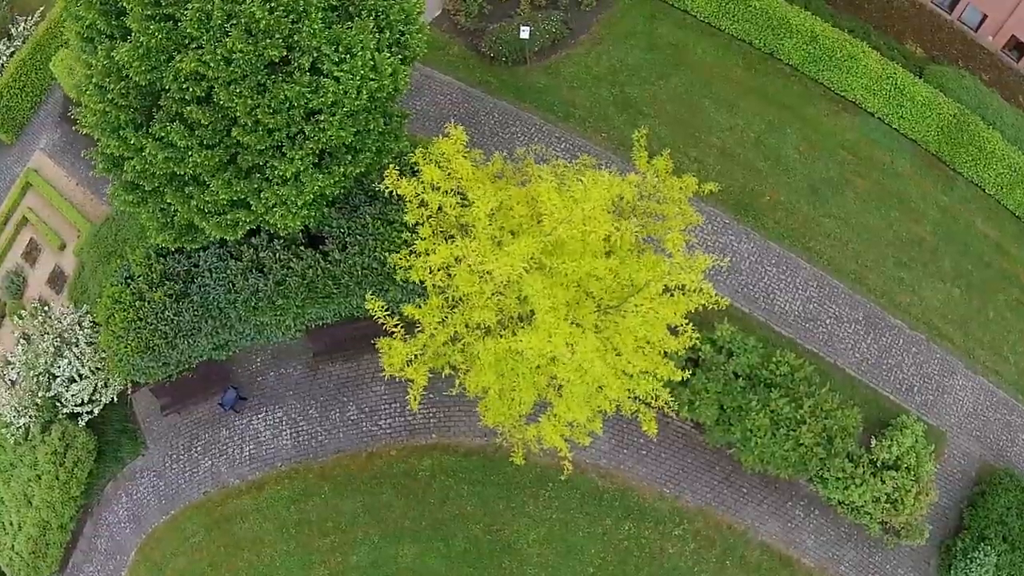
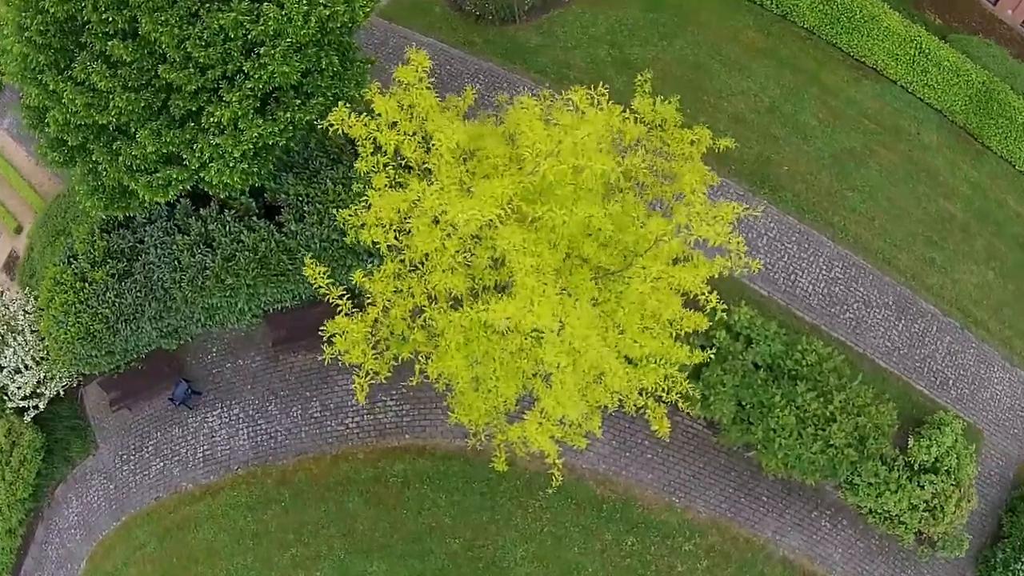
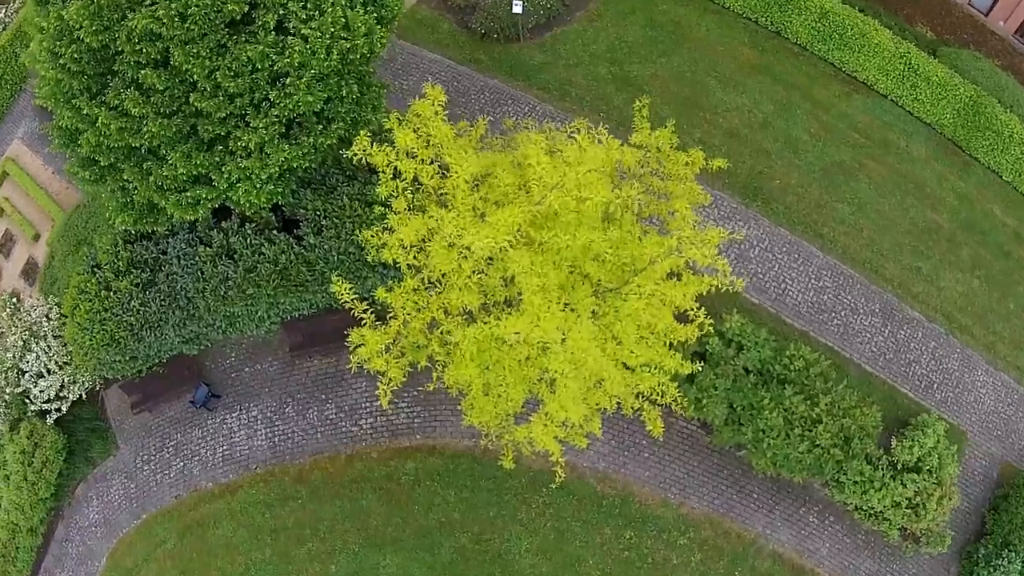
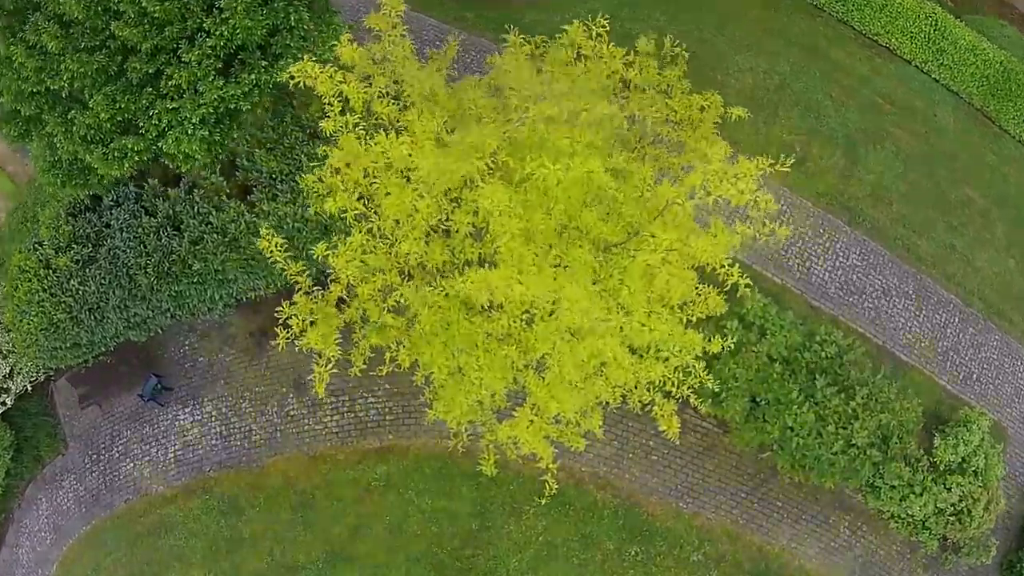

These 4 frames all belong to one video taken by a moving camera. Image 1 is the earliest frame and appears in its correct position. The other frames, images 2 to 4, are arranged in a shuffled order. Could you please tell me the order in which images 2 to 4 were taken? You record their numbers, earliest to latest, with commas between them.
3, 2, 4
